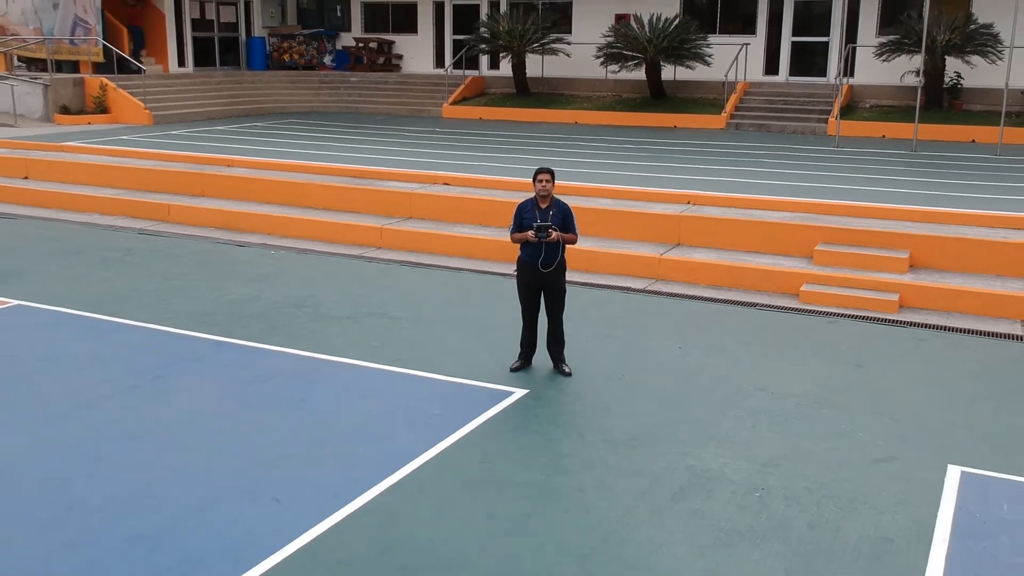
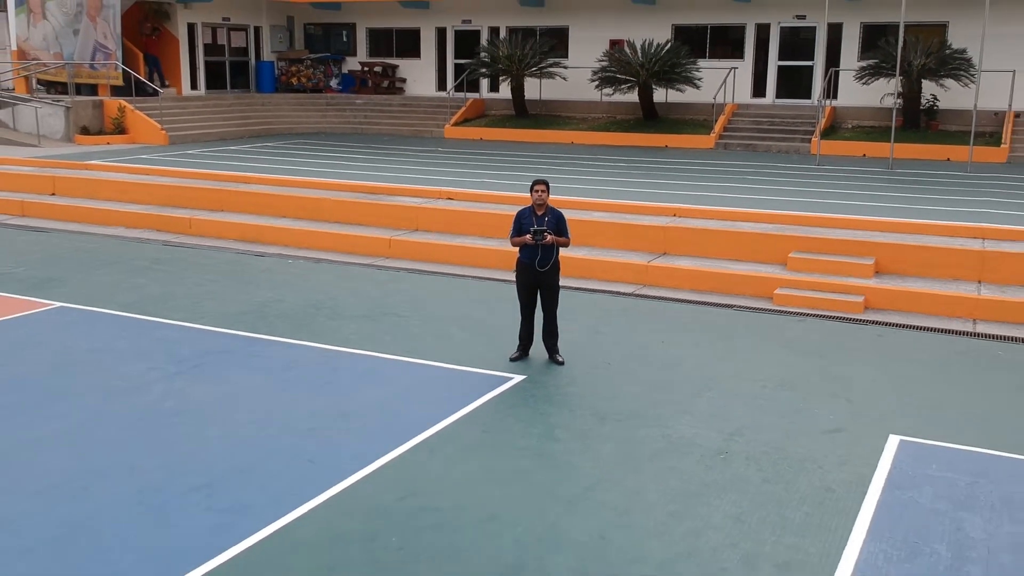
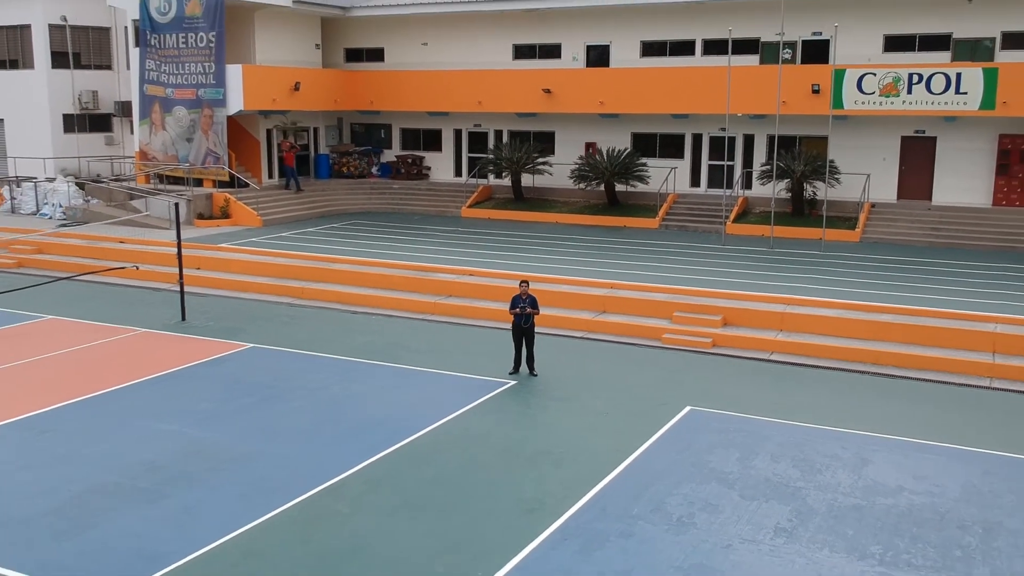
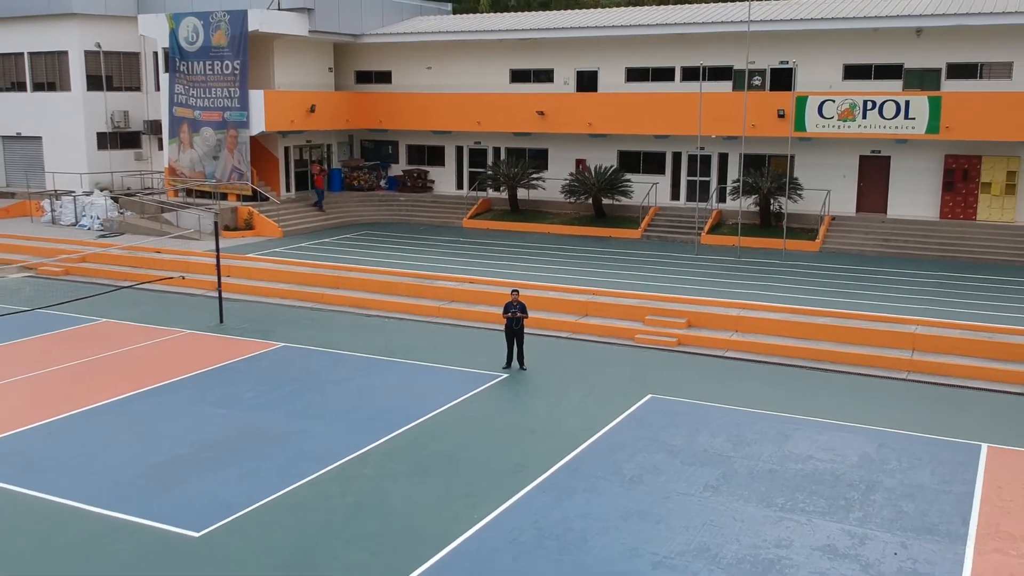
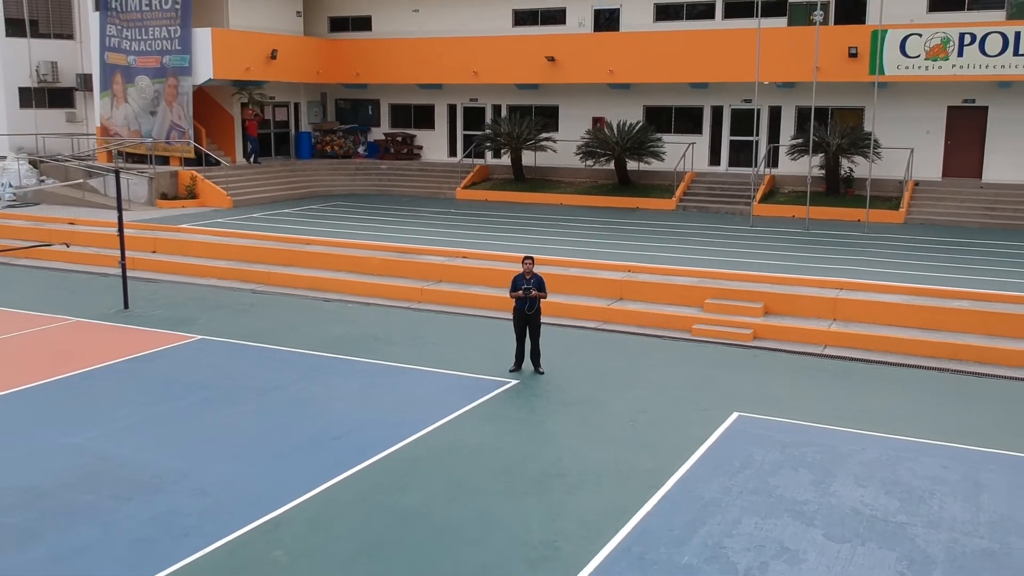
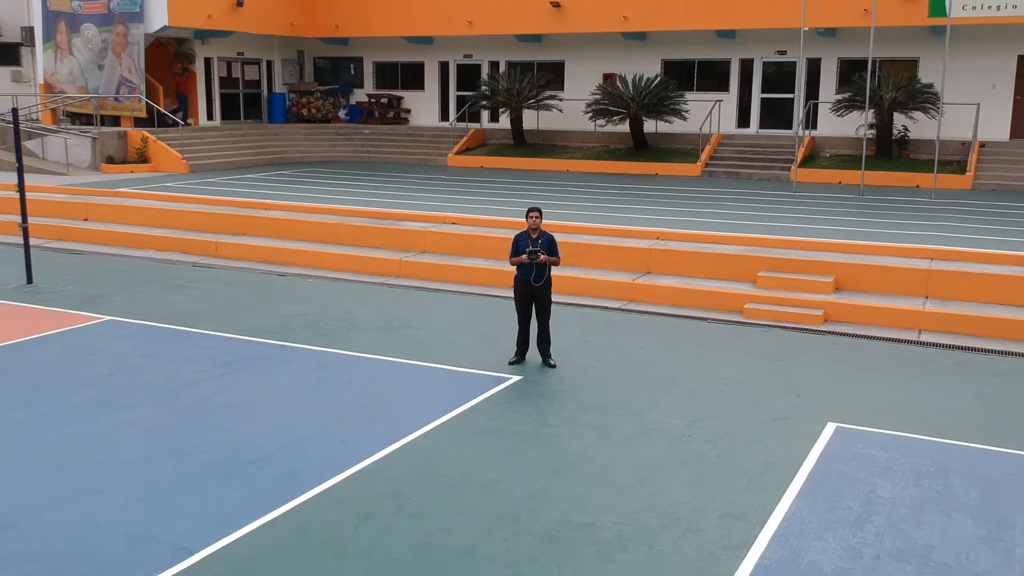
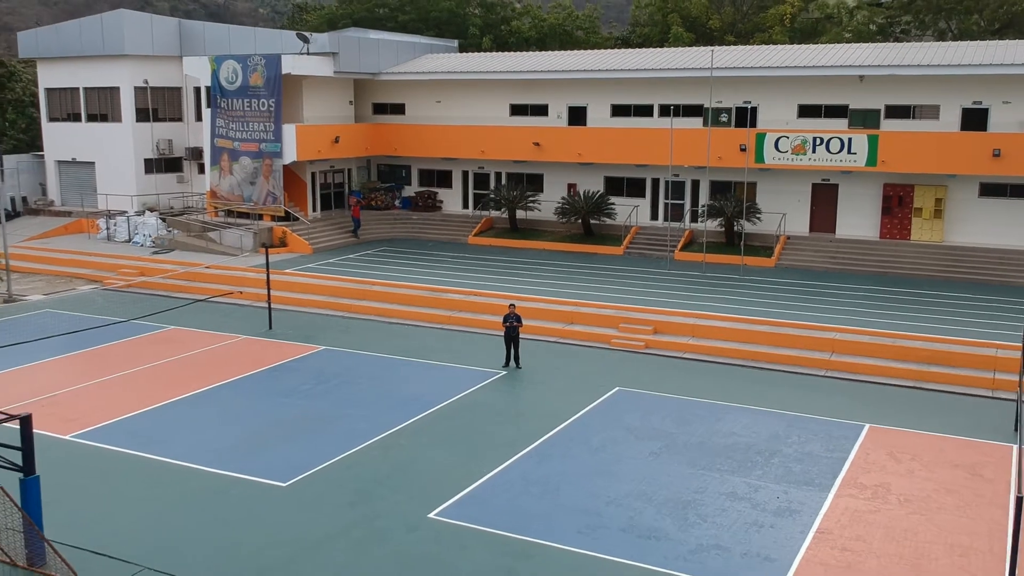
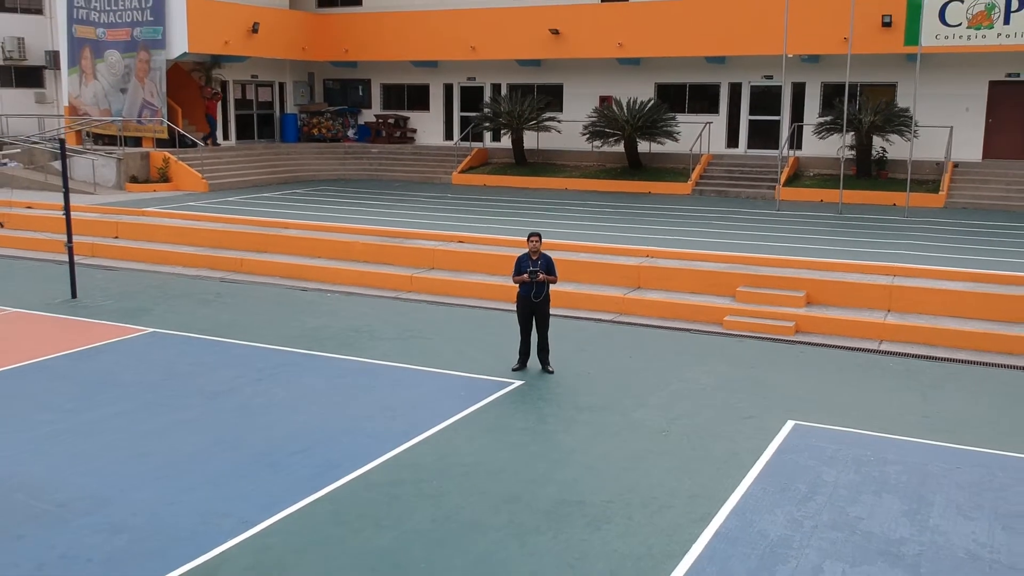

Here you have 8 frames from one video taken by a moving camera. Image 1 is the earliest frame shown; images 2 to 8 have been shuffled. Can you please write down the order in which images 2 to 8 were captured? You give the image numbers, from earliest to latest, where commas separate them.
2, 6, 8, 5, 3, 4, 7
